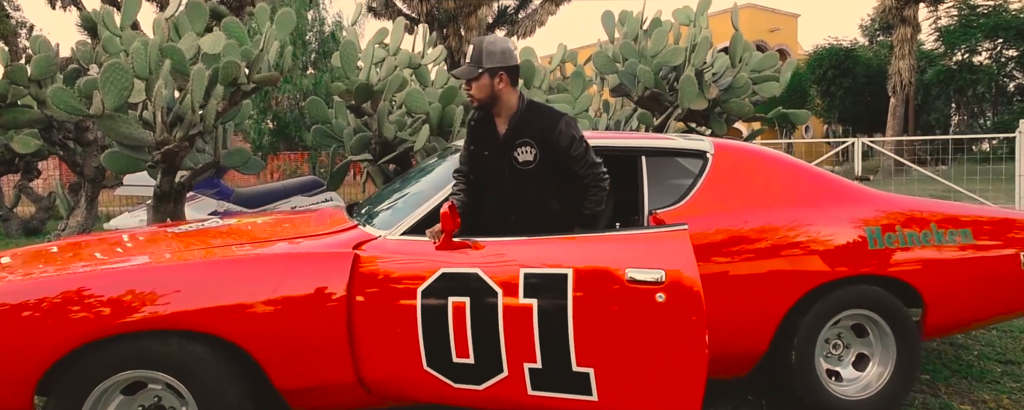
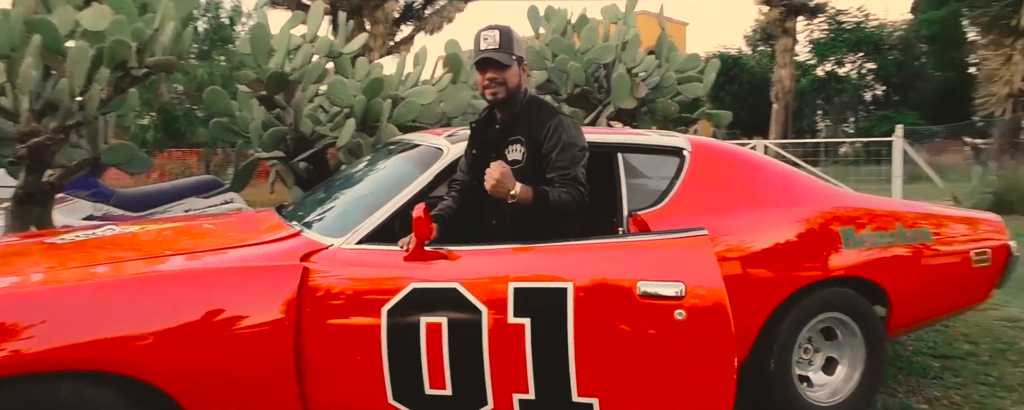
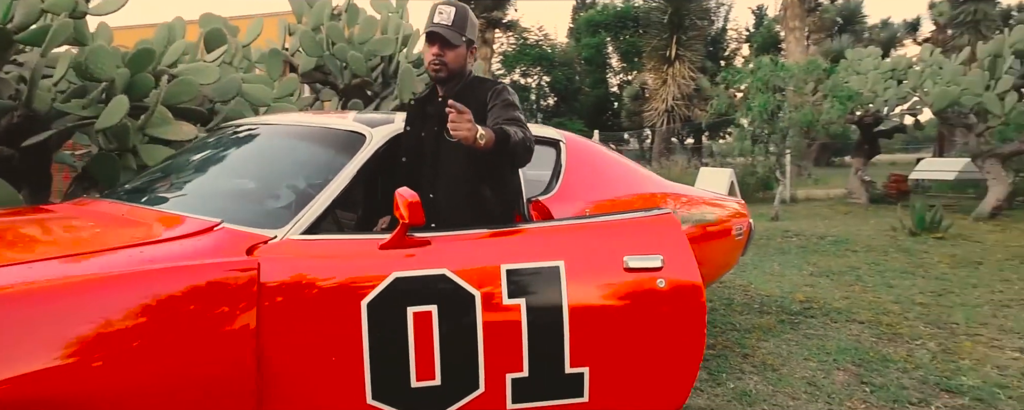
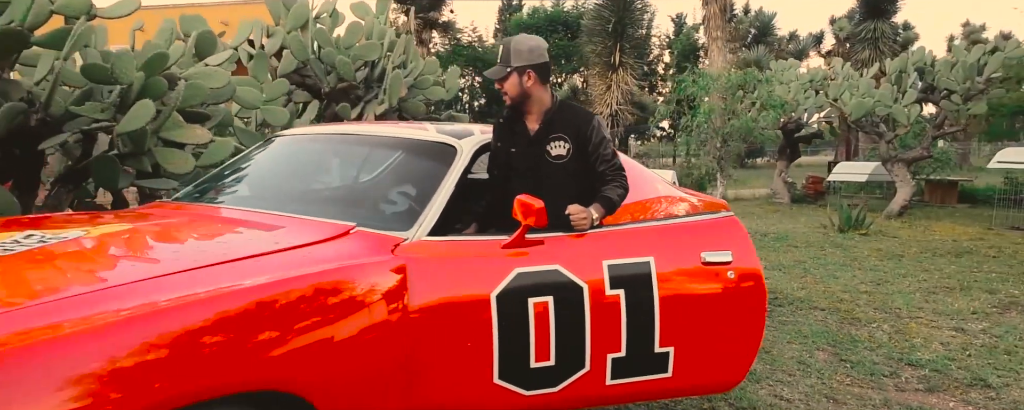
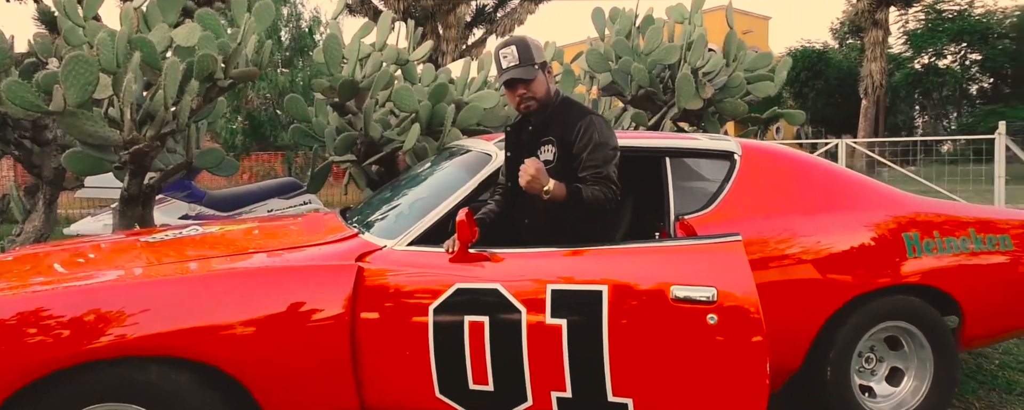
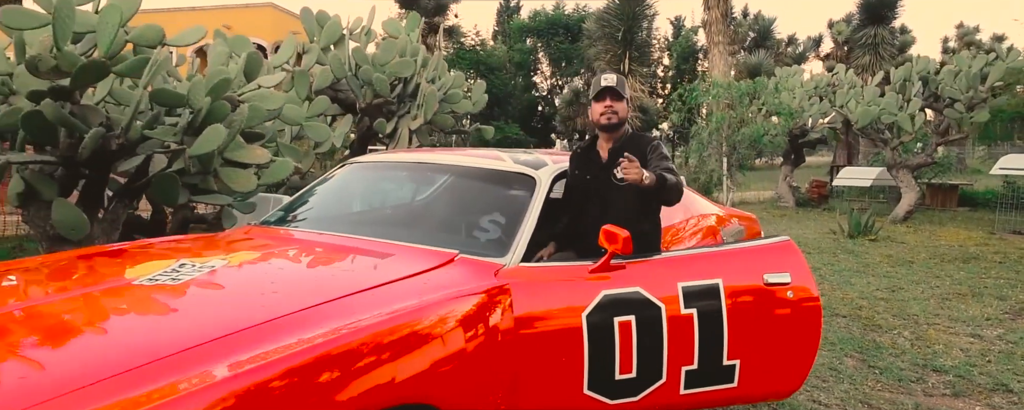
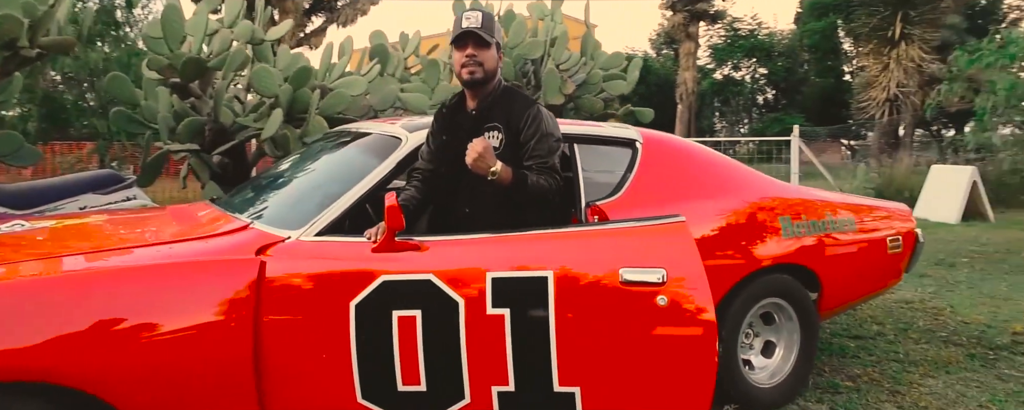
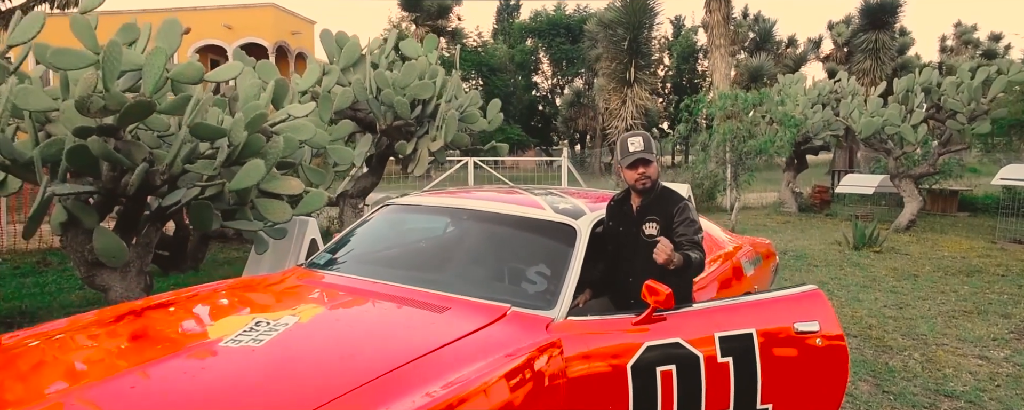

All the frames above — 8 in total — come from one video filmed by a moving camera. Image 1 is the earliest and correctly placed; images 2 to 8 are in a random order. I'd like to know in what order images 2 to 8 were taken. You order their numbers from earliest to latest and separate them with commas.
5, 2, 7, 3, 4, 6, 8
